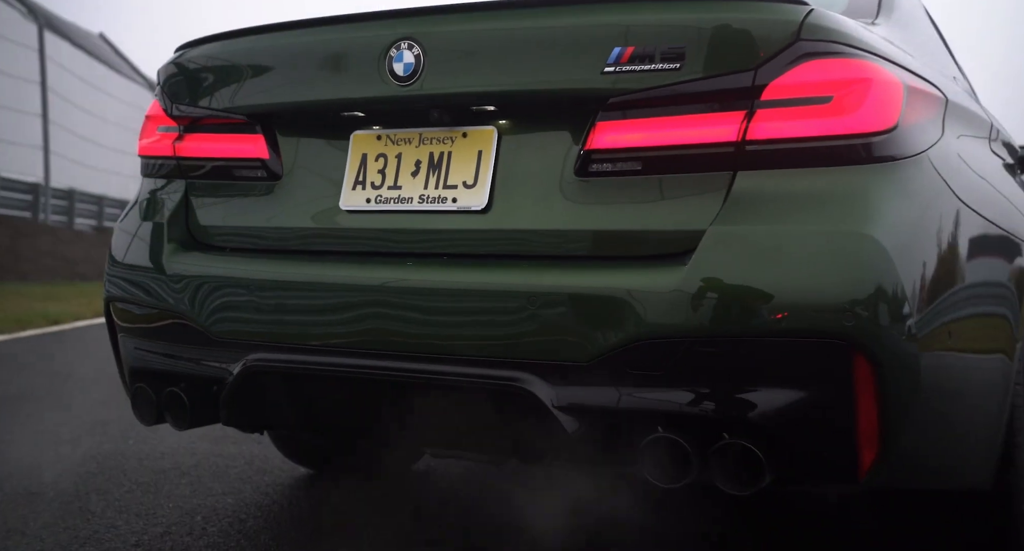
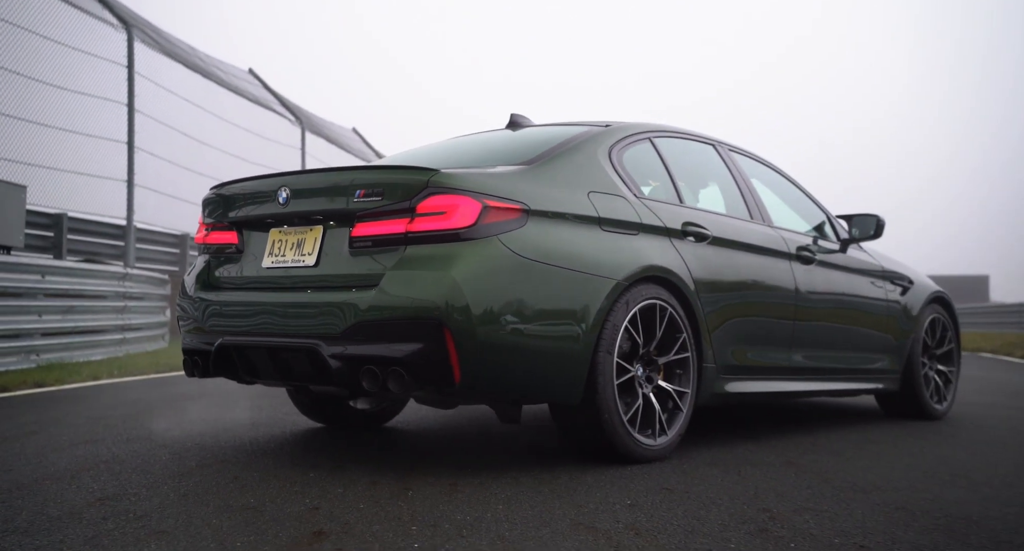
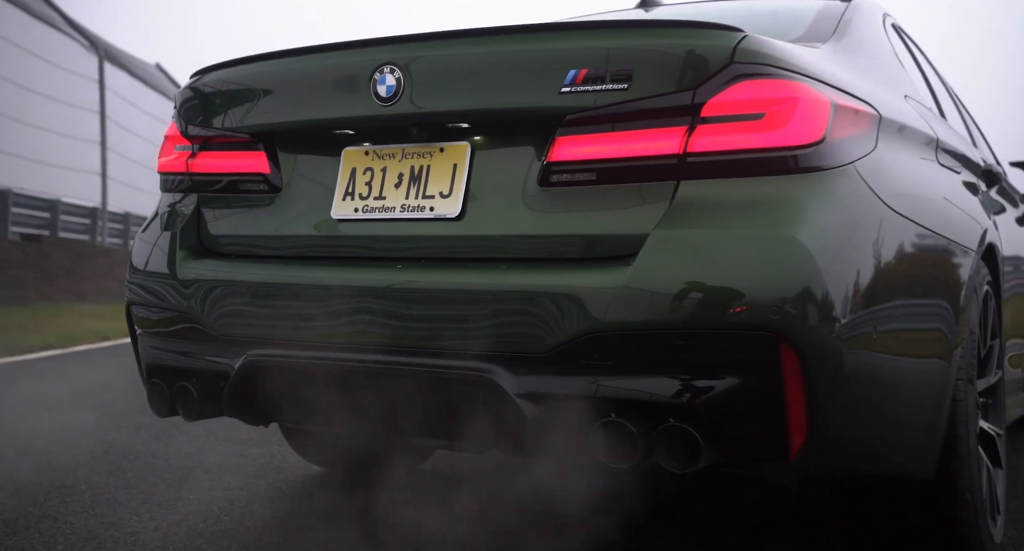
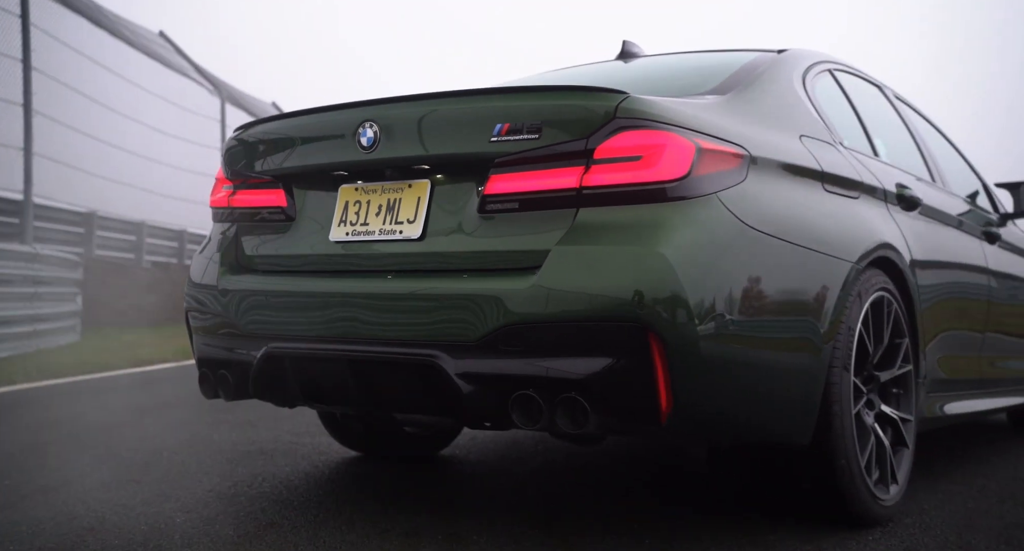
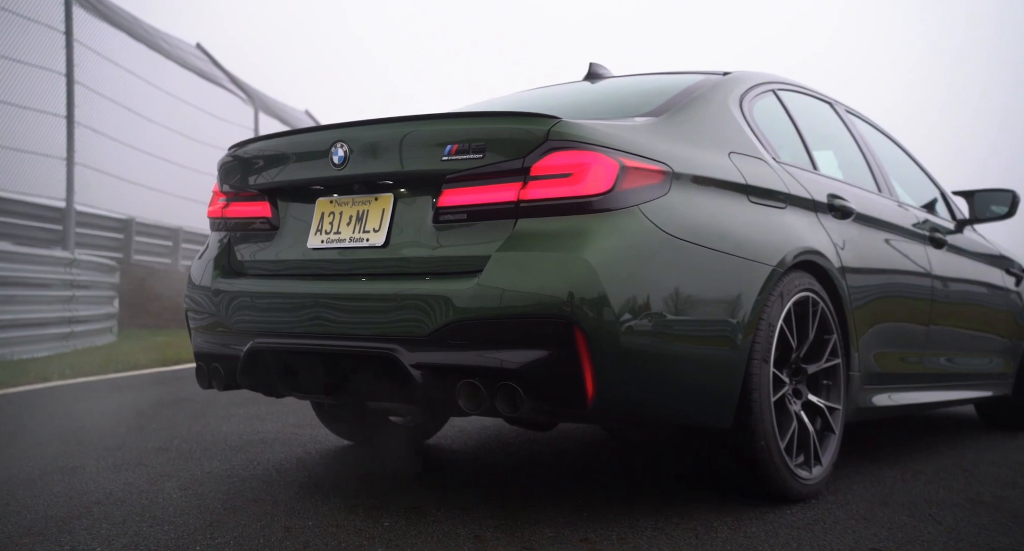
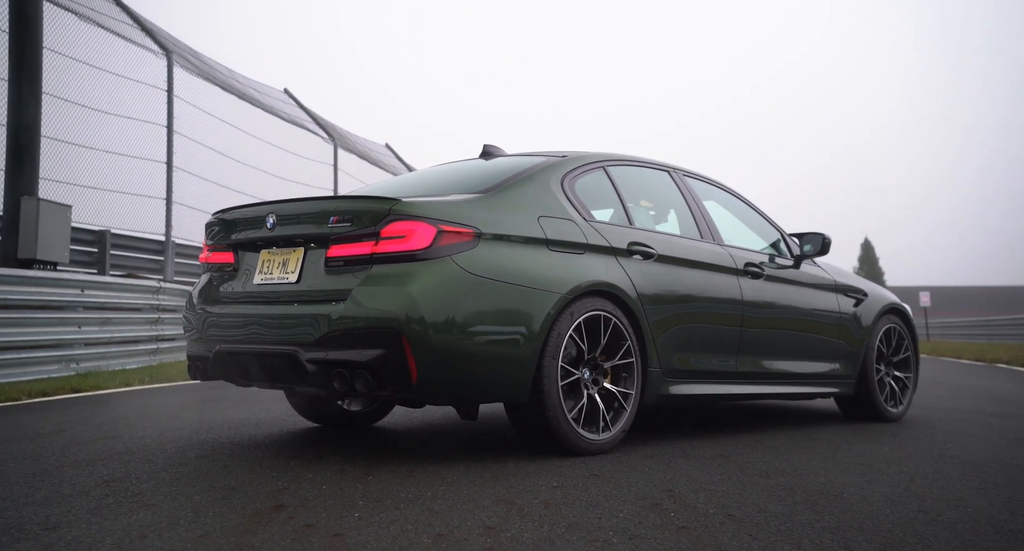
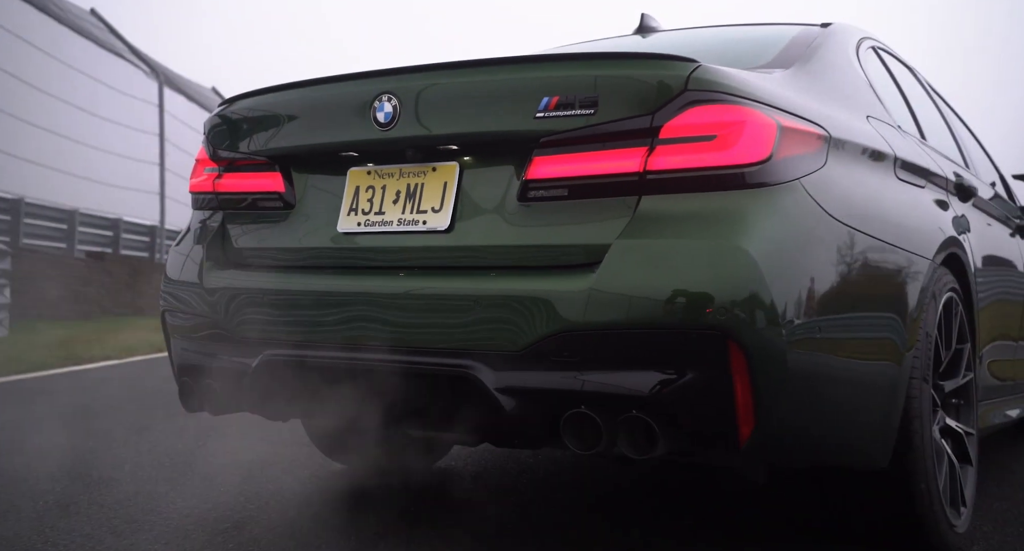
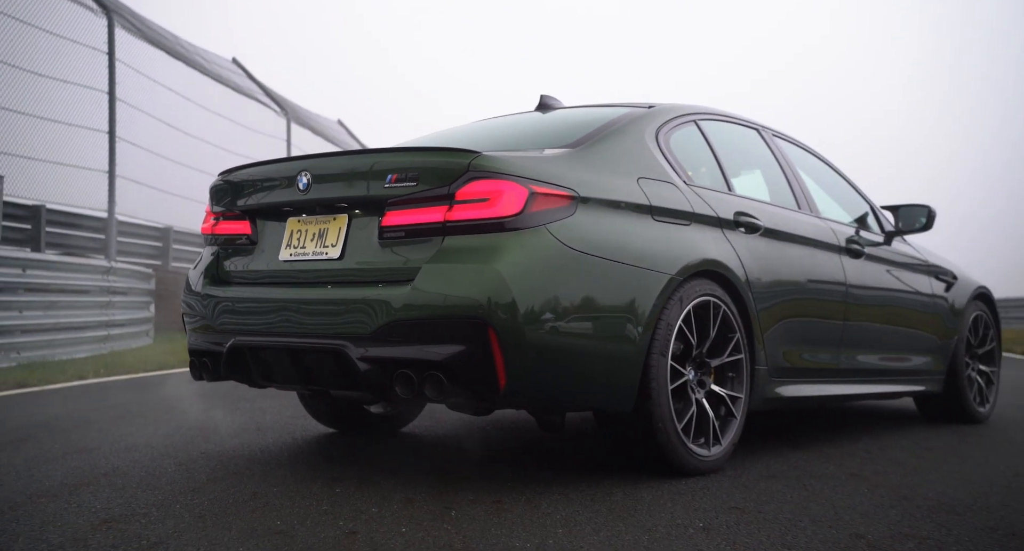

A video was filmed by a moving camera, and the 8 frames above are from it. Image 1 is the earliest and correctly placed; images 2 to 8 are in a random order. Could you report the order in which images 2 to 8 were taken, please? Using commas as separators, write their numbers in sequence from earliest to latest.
3, 7, 4, 5, 8, 2, 6
